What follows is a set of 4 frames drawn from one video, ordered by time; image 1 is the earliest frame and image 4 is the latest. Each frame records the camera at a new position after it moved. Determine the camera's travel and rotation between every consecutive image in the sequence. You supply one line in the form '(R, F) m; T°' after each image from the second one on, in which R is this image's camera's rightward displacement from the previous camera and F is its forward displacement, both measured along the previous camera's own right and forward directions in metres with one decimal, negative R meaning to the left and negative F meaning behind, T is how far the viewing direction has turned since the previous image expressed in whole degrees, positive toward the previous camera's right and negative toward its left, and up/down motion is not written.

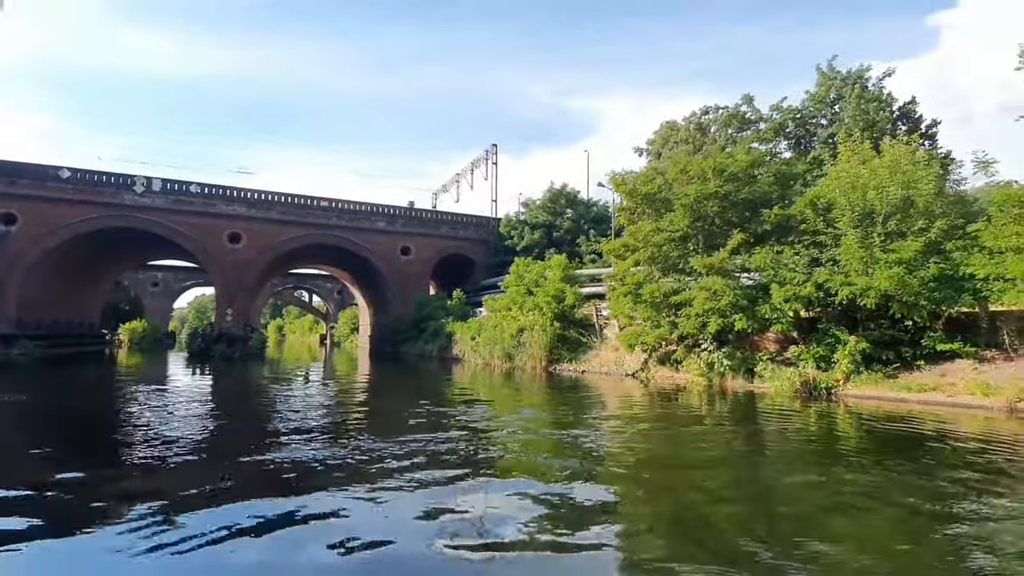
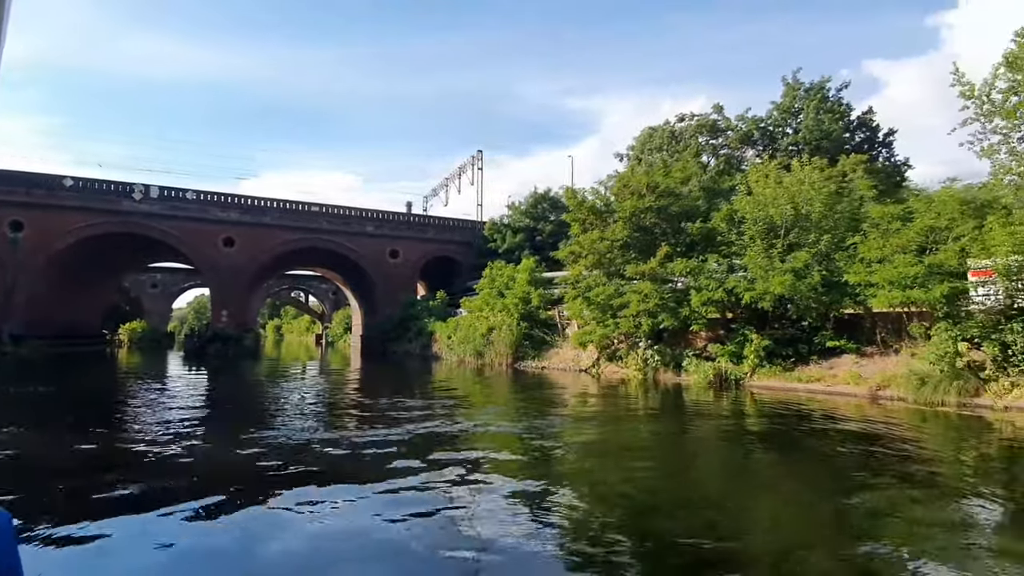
(+1.6, -1.9) m; 0°
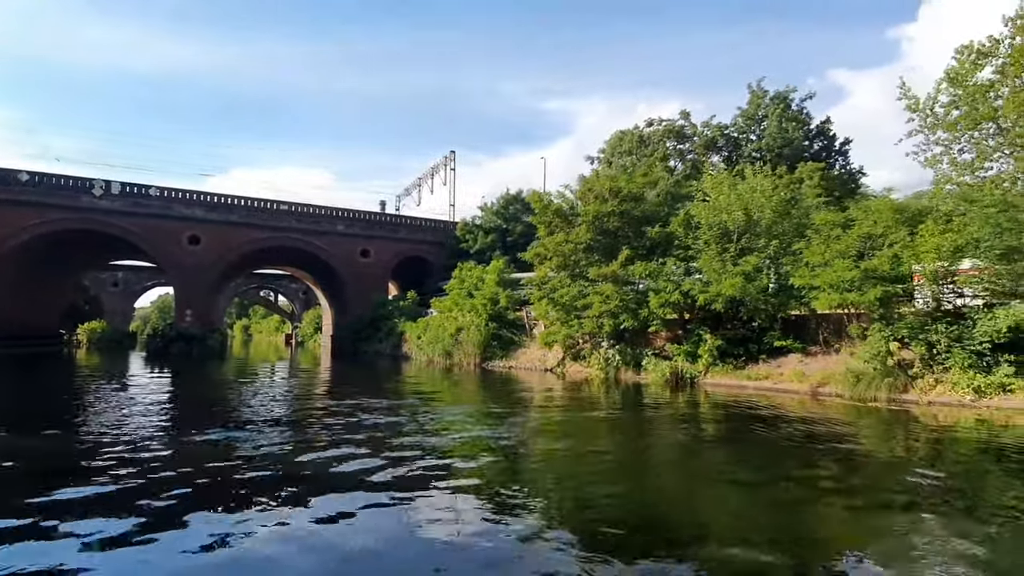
(+0.3, -0.4) m; +3°
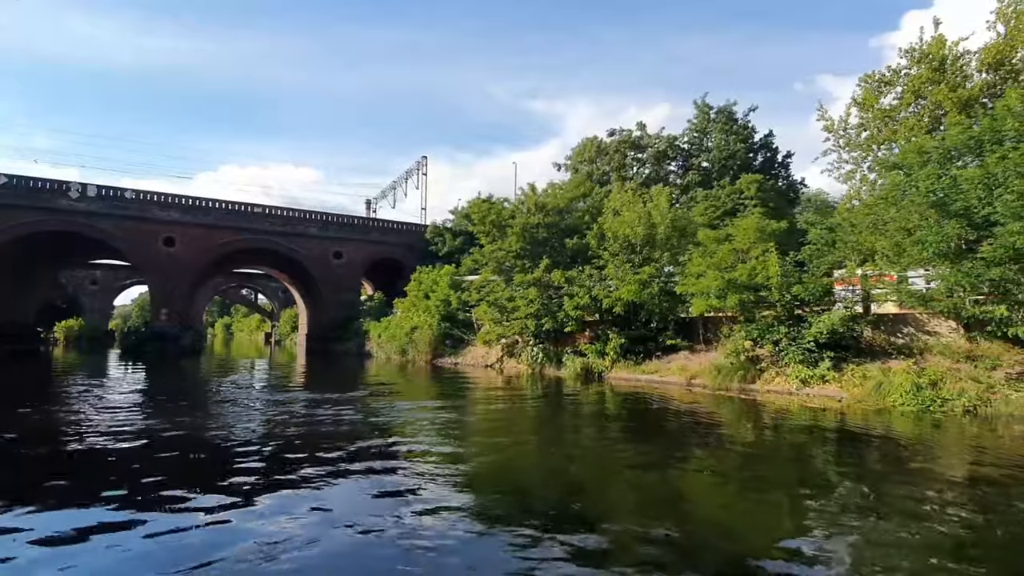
(+2.2, -2.2) m; +1°
